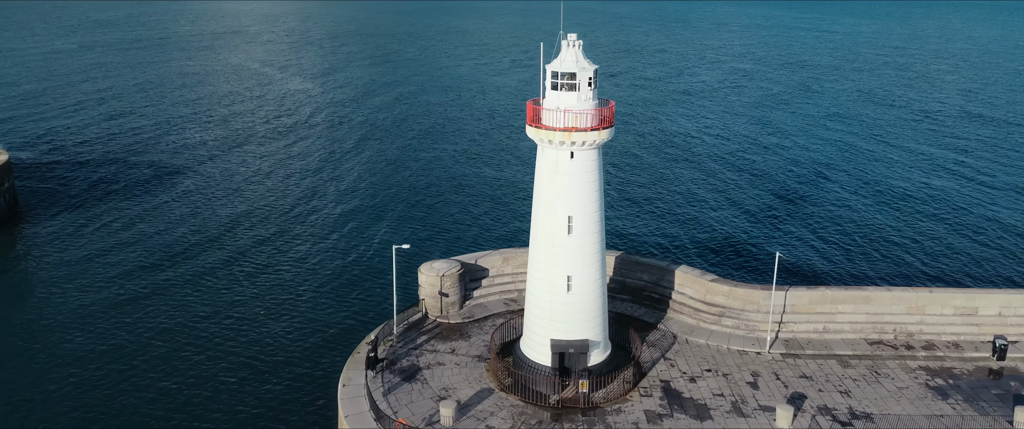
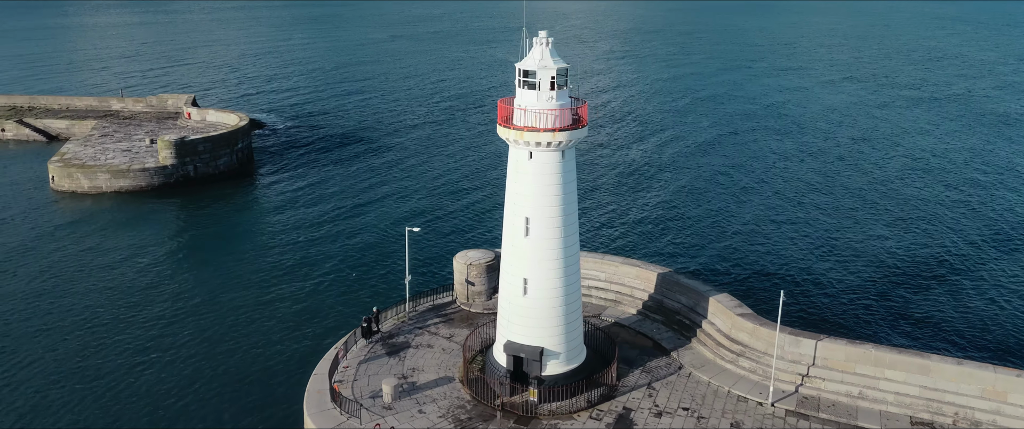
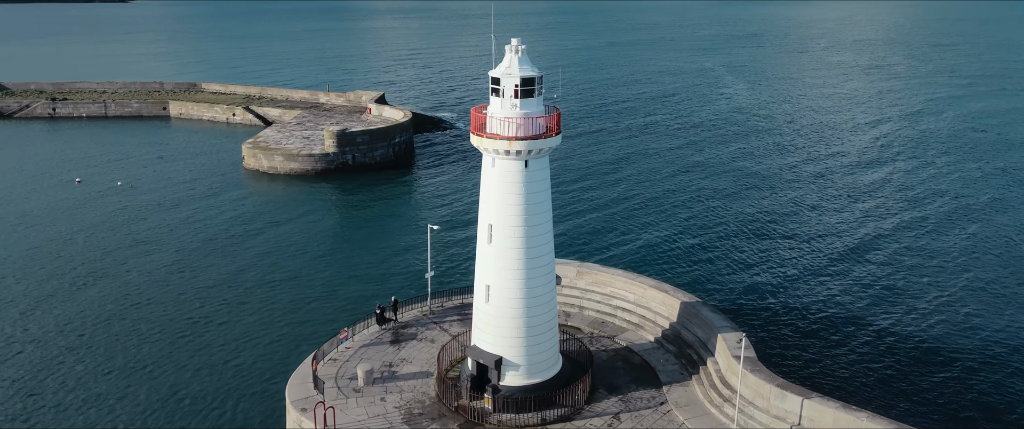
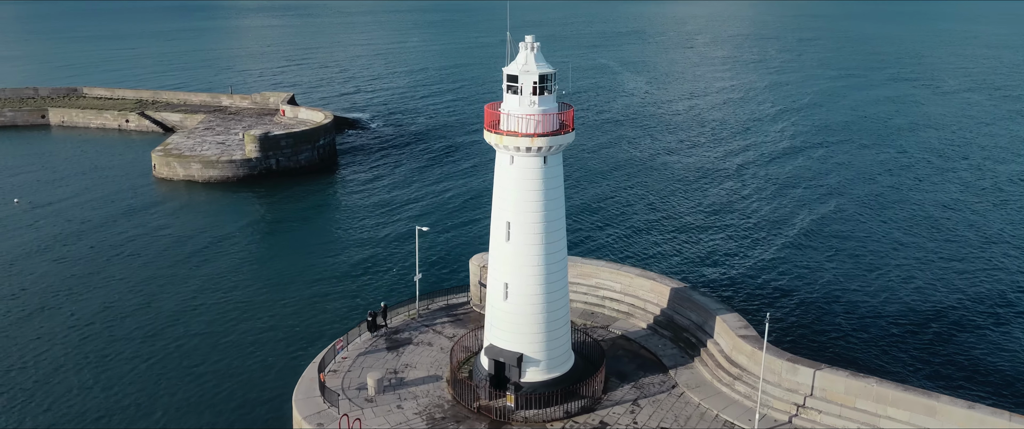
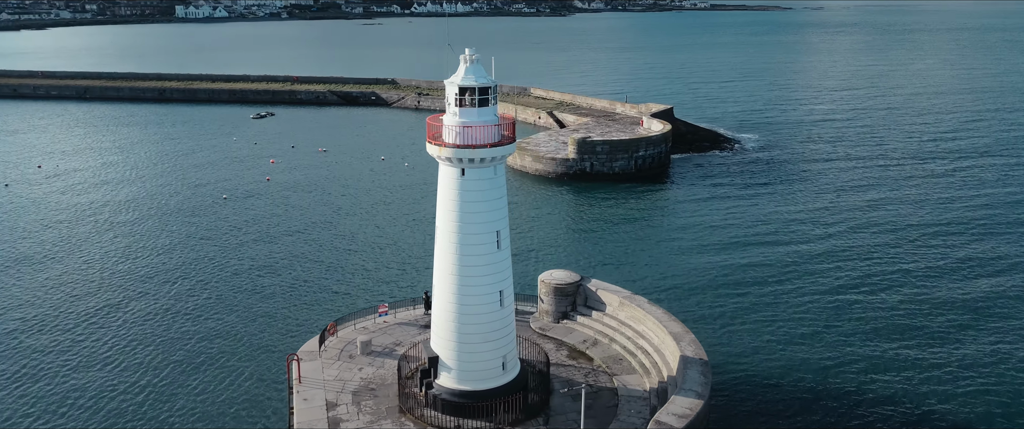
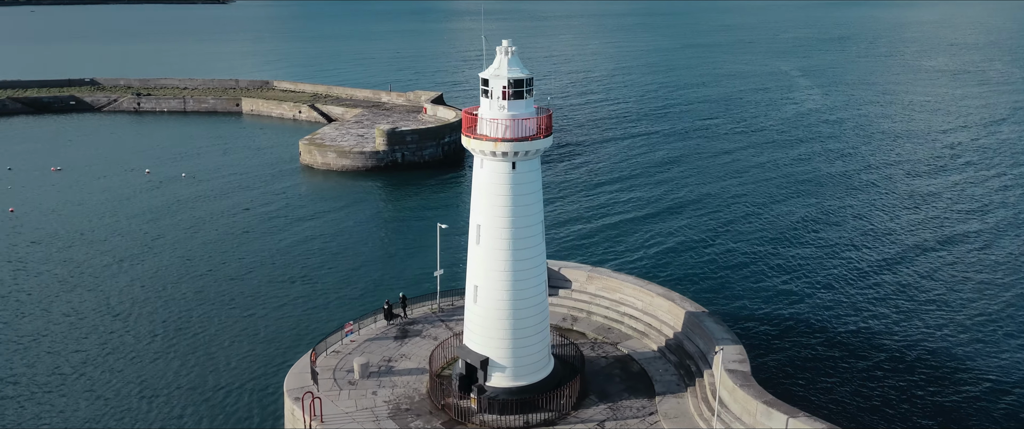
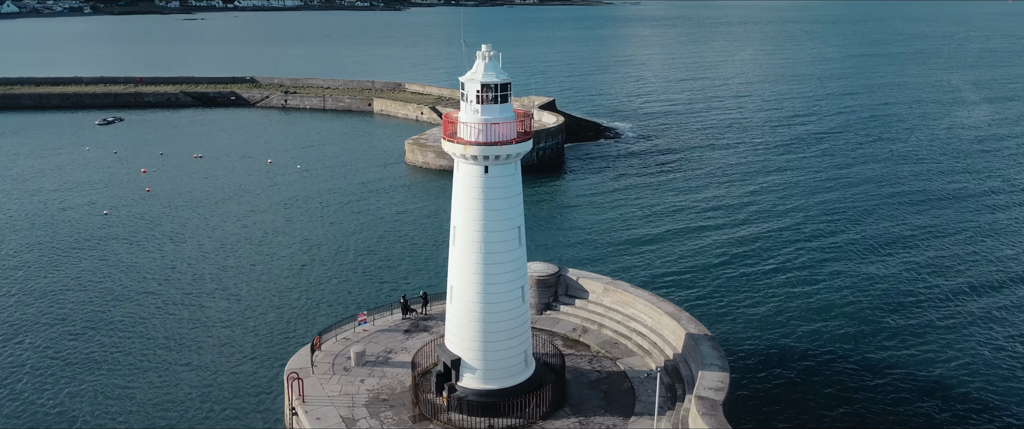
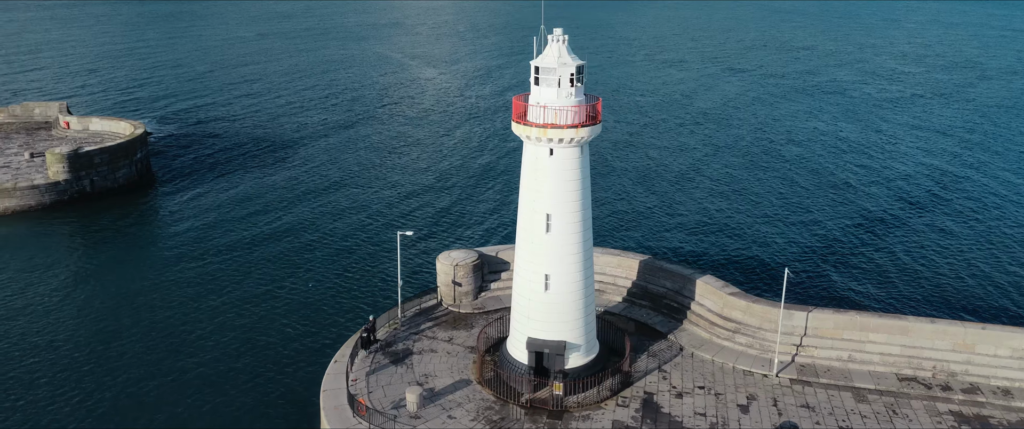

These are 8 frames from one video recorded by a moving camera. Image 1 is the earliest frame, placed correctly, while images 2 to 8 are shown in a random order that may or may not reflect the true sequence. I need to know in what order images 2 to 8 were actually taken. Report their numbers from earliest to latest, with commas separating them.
8, 2, 4, 3, 6, 7, 5
